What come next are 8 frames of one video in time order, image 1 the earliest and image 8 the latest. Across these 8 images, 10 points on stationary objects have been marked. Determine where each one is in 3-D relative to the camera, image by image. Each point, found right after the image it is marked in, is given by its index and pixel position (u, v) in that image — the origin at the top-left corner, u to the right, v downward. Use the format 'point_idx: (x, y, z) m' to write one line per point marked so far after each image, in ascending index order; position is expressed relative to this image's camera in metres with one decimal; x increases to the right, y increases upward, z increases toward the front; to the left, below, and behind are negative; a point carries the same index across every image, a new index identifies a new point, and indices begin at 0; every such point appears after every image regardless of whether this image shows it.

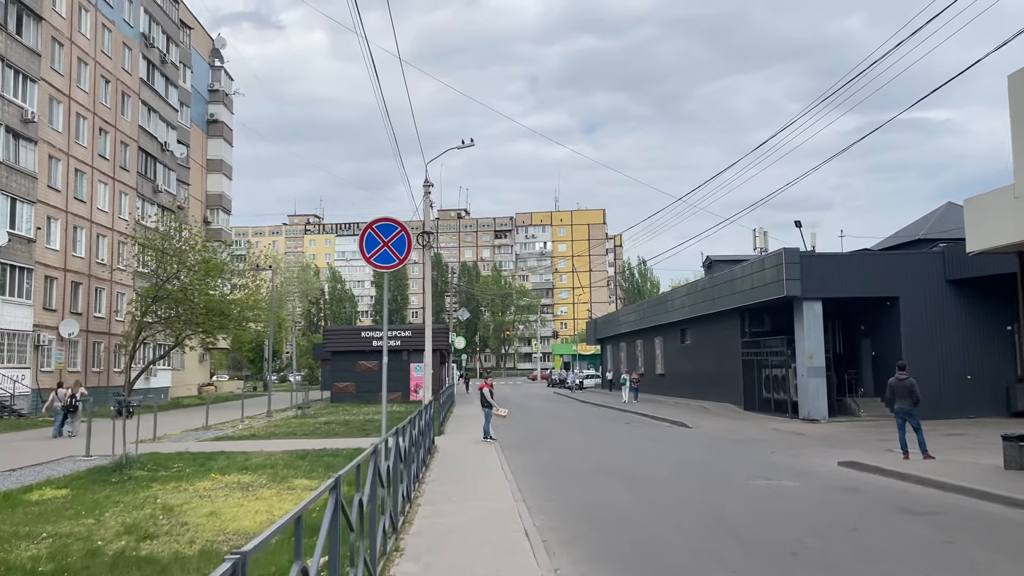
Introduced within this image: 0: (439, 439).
0: (-1.7, -3.5, +18.0) m
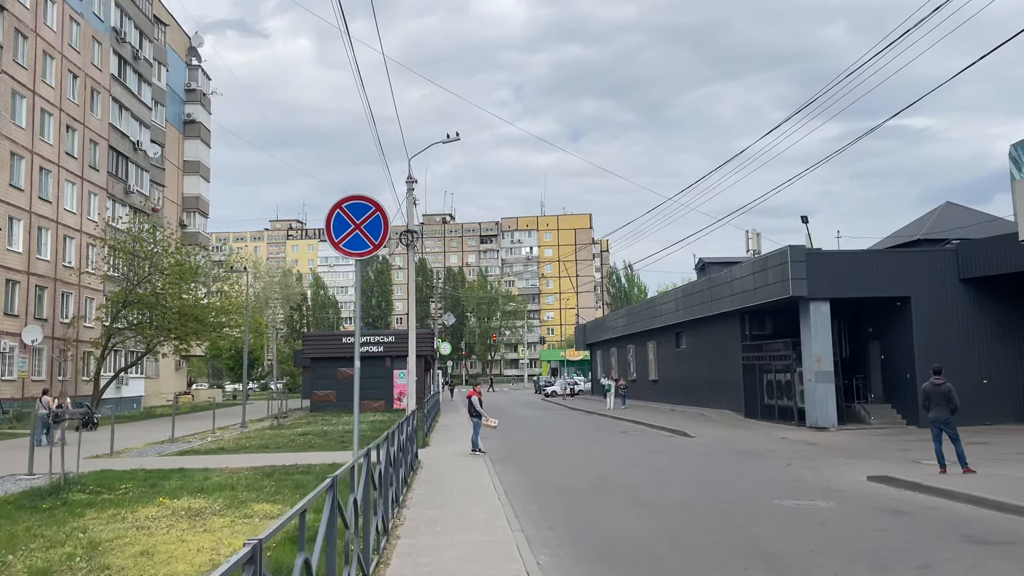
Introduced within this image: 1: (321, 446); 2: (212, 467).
0: (-1.9, -3.5, +16.5) m
1: (-4.8, -3.9, +19.5) m
2: (-5.4, -3.2, +14.0) m
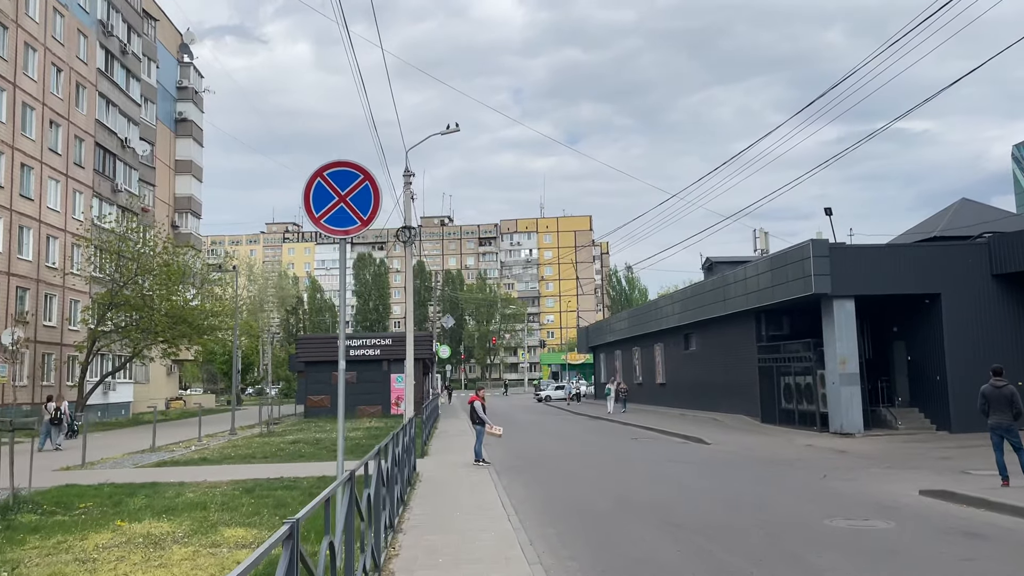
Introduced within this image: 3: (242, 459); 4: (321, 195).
0: (-1.7, -3.4, +15.1) m
1: (-4.6, -3.9, +18.1) m
2: (-5.2, -3.1, +12.6) m
3: (-5.9, -3.8, +17.2) m
4: (-1.6, +0.8, +6.5) m
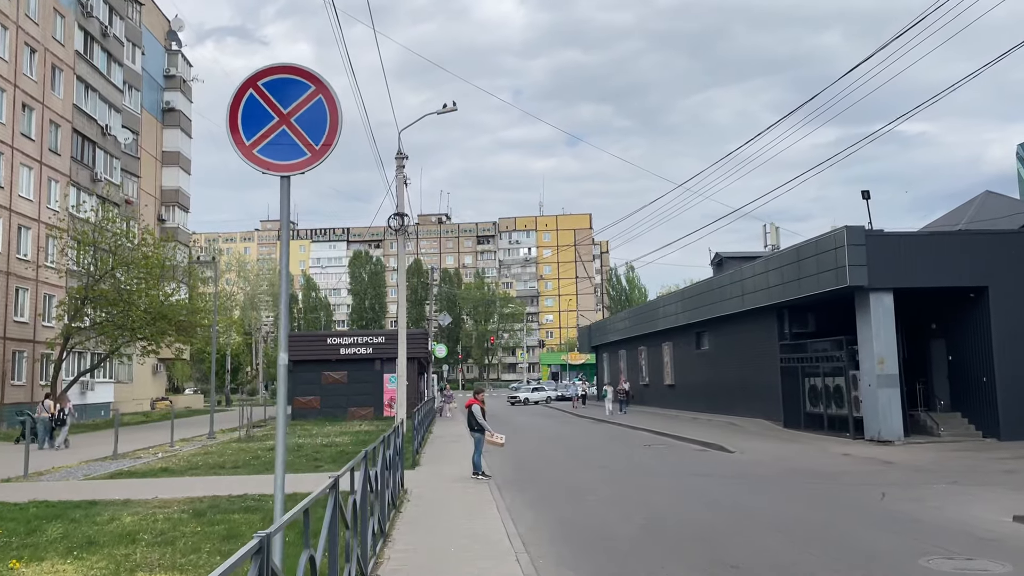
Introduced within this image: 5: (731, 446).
0: (-1.7, -3.2, +13.2) m
1: (-4.6, -3.6, +16.2) m
2: (-5.1, -2.9, +10.7) m
3: (-5.9, -3.5, +15.3) m
4: (-1.5, +1.0, +4.5) m
5: (+5.3, -3.8, +18.9) m
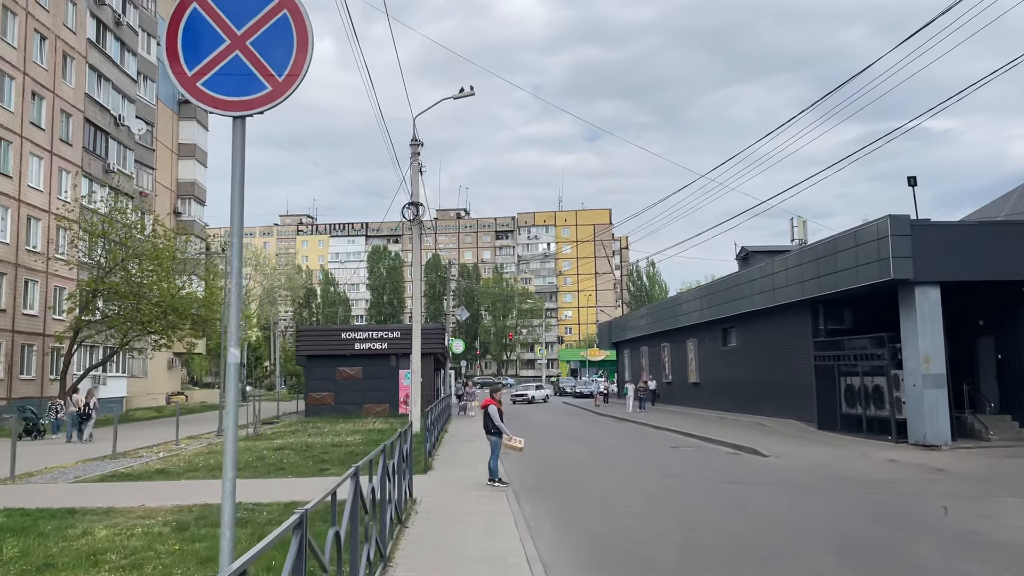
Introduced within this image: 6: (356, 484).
0: (-1.4, -3.0, +12.2) m
1: (-4.2, -3.5, +15.2) m
2: (-4.9, -2.7, +9.7) m
3: (-5.5, -3.4, +14.4) m
4: (-1.4, +1.1, +3.5) m
5: (+5.7, -3.7, +17.8) m
6: (-1.2, -1.4, +5.8) m
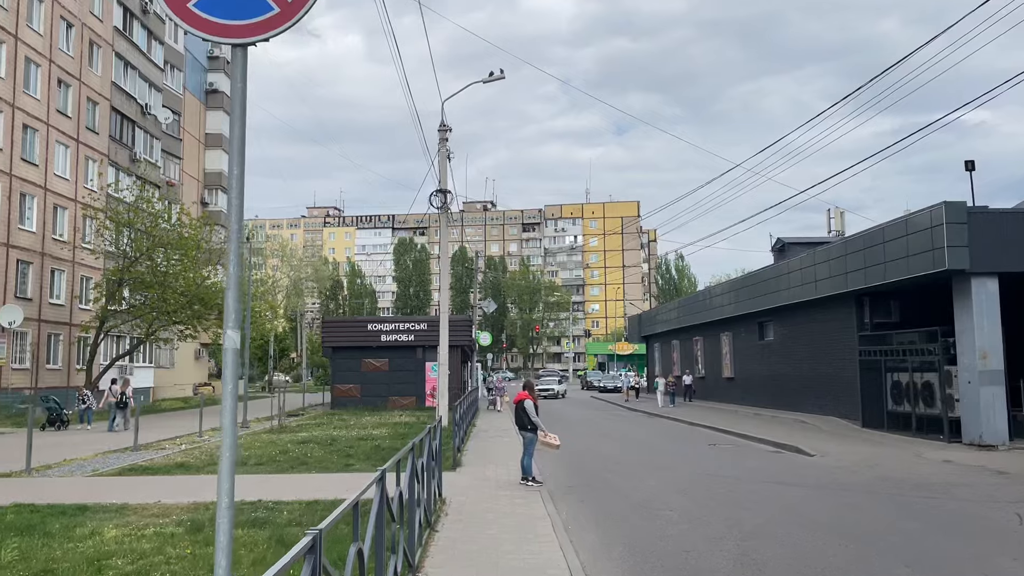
0: (-0.9, -2.8, +11.5) m
1: (-3.6, -3.2, +14.7) m
2: (-4.5, -2.5, +9.2) m
3: (-4.9, -3.1, +13.9) m
4: (-1.1, +1.2, +2.8) m
5: (+6.4, -3.5, +16.9) m
6: (-0.9, -1.3, +5.1) m
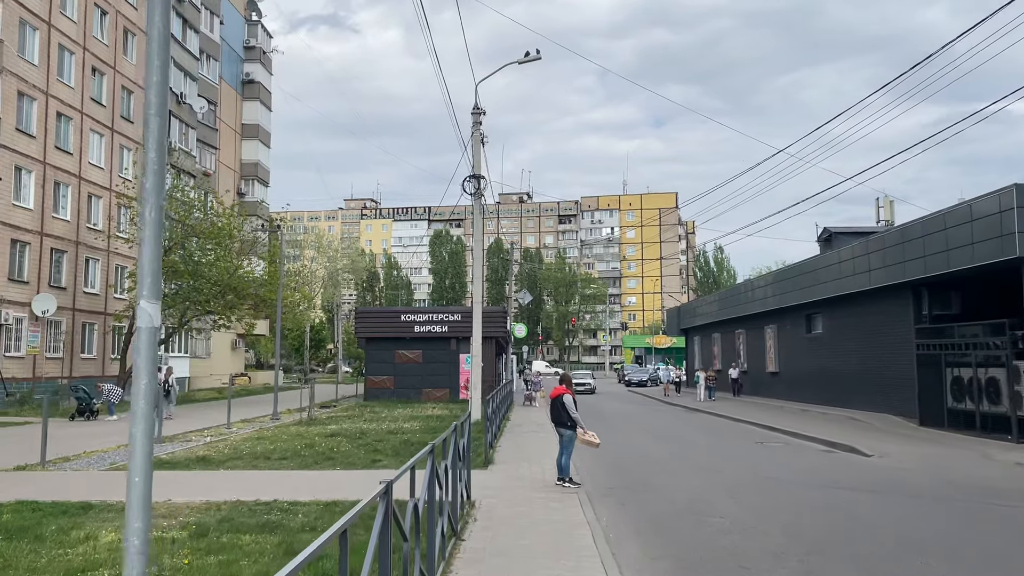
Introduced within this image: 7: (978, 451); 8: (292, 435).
0: (-0.4, -2.6, +10.8) m
1: (-3.0, -3.0, +14.1) m
2: (-4.1, -2.4, +8.6) m
3: (-4.4, -2.9, +13.3) m
4: (-1.0, +1.3, +2.0) m
5: (+7.1, -3.2, +15.8) m
6: (-0.7, -1.2, +4.4) m
7: (+9.0, -3.2, +15.2) m
8: (-4.9, -3.2, +17.4) m
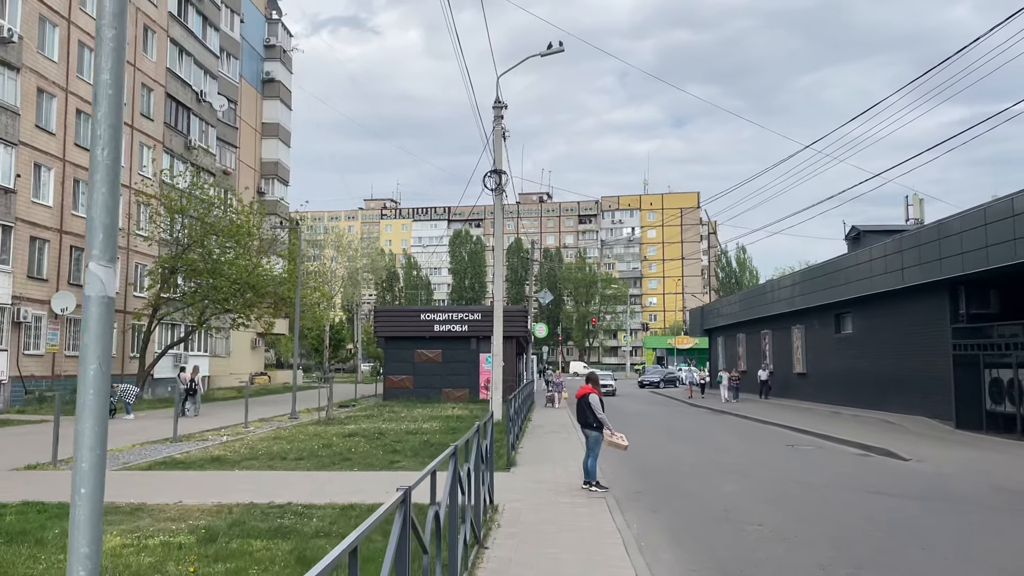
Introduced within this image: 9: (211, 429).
0: (-0.1, -2.6, +10.3) m
1: (-2.6, -2.9, +13.7) m
2: (-3.9, -2.3, +8.3) m
3: (-4.0, -2.8, +12.9) m
4: (-0.9, +1.4, +1.6) m
5: (+7.5, -3.2, +15.2) m
6: (-0.5, -1.1, +3.9) m
7: (+9.4, -3.1, +14.5) m
8: (-4.4, -3.2, +17.0) m
9: (-6.8, -3.1, +17.8) m
